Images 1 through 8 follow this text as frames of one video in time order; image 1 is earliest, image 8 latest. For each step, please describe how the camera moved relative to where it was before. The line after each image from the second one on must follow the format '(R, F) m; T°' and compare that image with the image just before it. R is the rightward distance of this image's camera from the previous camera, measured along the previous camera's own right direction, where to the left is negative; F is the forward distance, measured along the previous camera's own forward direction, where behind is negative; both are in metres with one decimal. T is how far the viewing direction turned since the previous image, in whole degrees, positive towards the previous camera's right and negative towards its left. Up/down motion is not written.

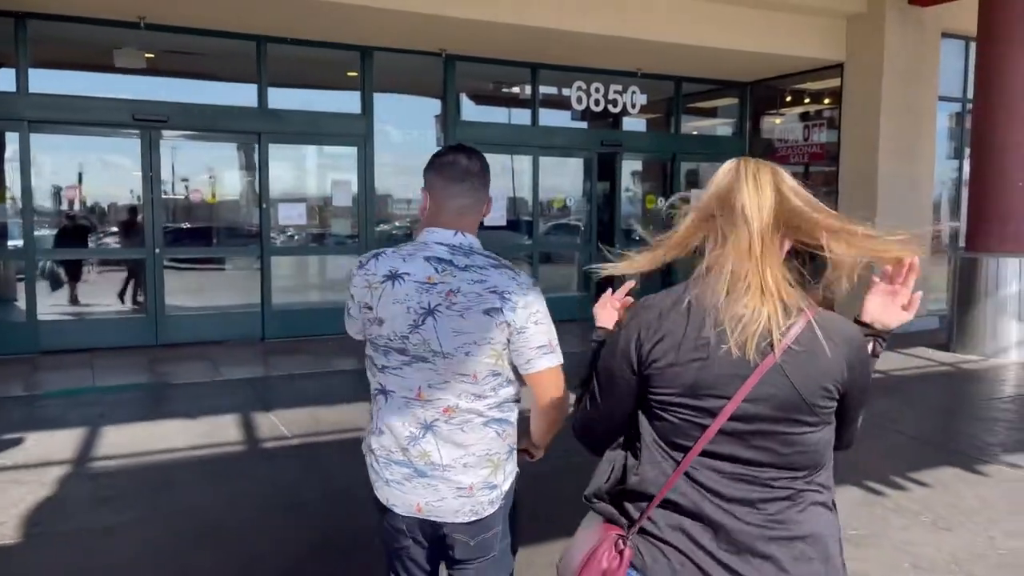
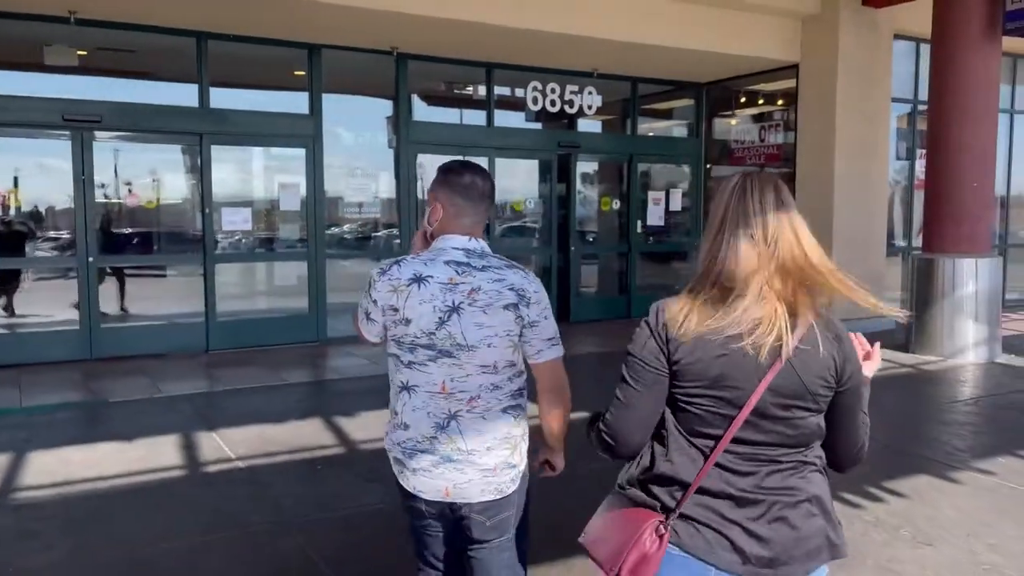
(0.0, +0.2) m; +3°
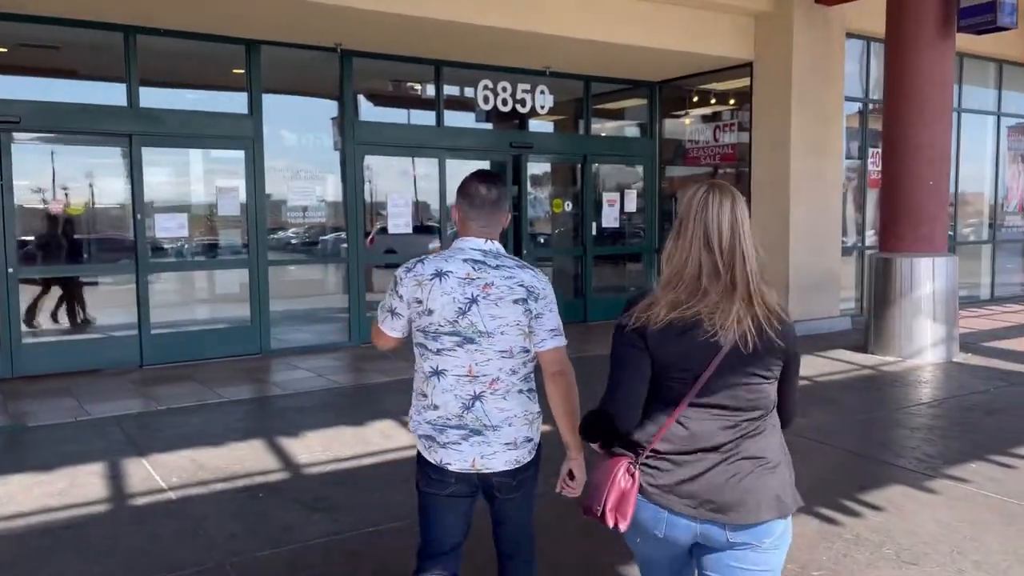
(0.0, +0.3) m; +3°
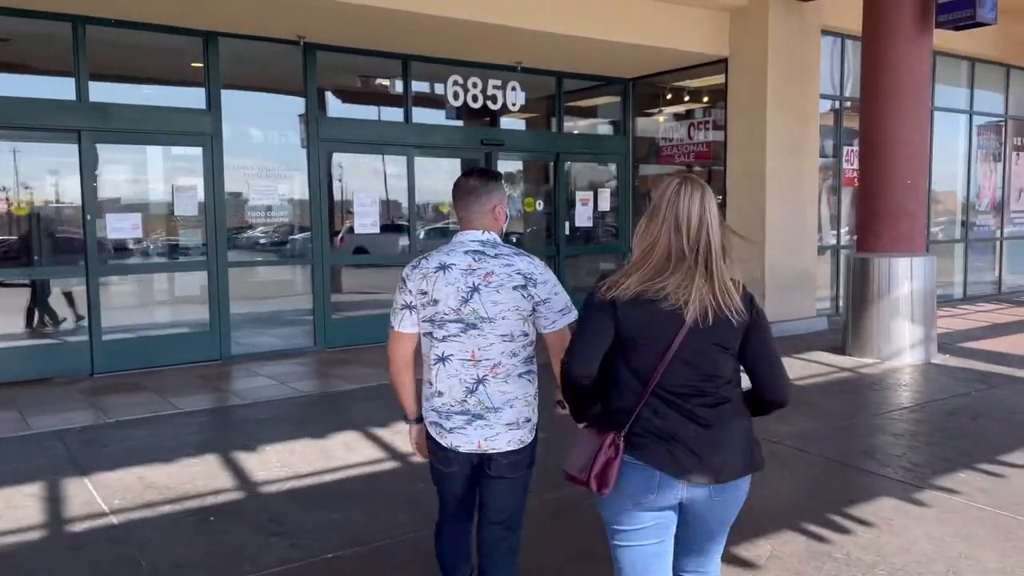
(0.0, +0.3) m; +2°
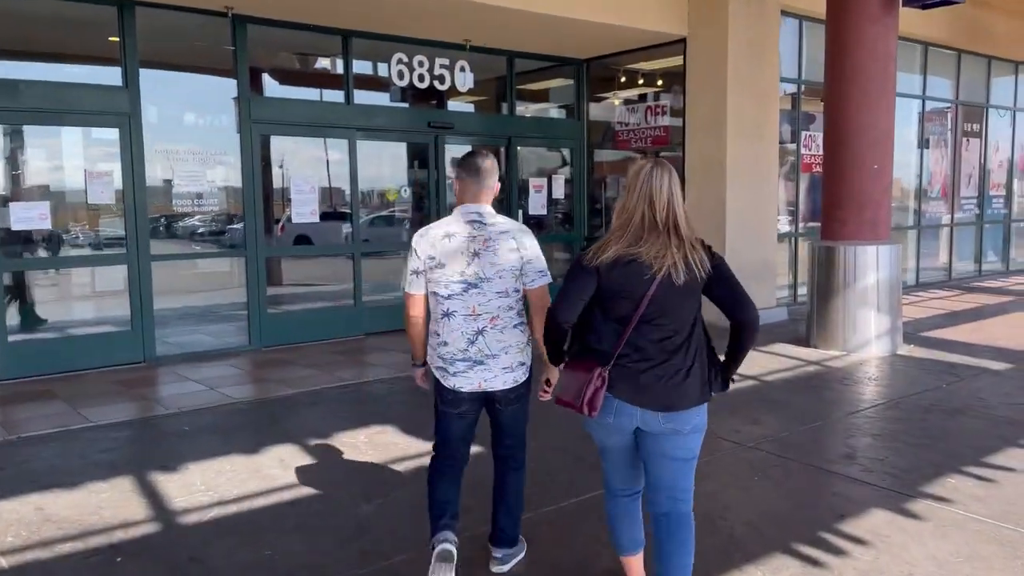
(0.0, +0.5) m; +4°
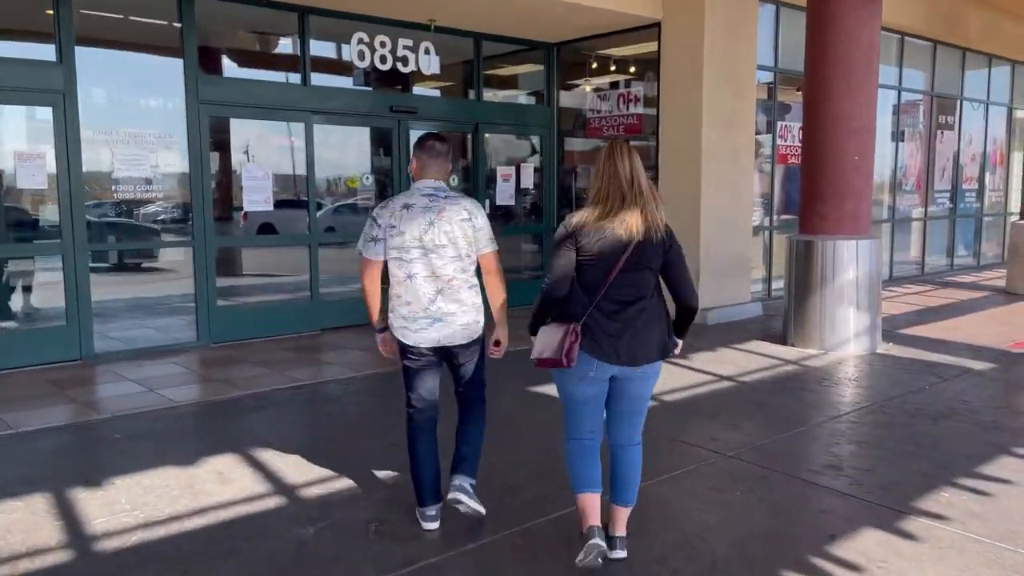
(0.0, +0.4) m; +2°
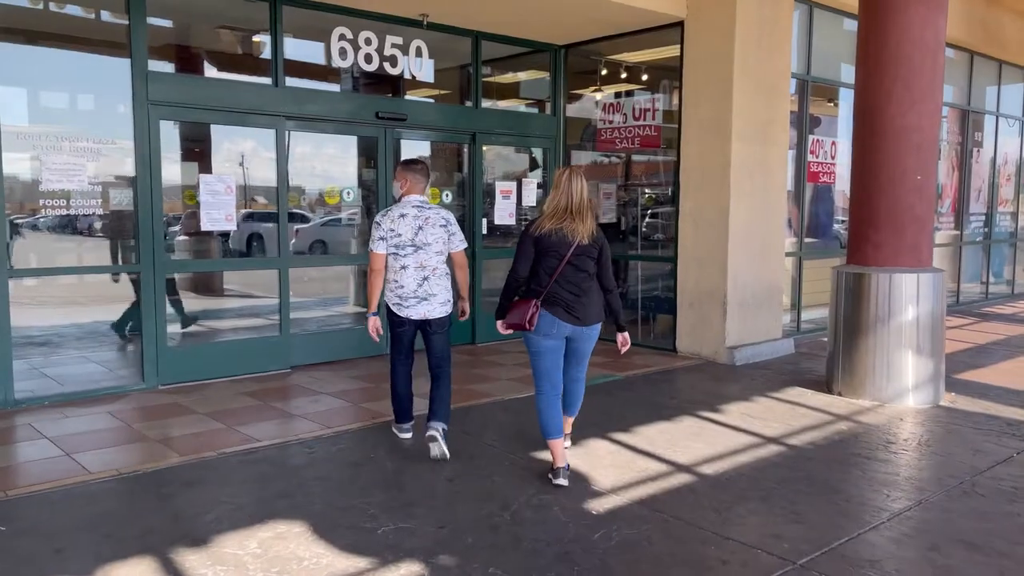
(-0.1, +1.0) m; 0°
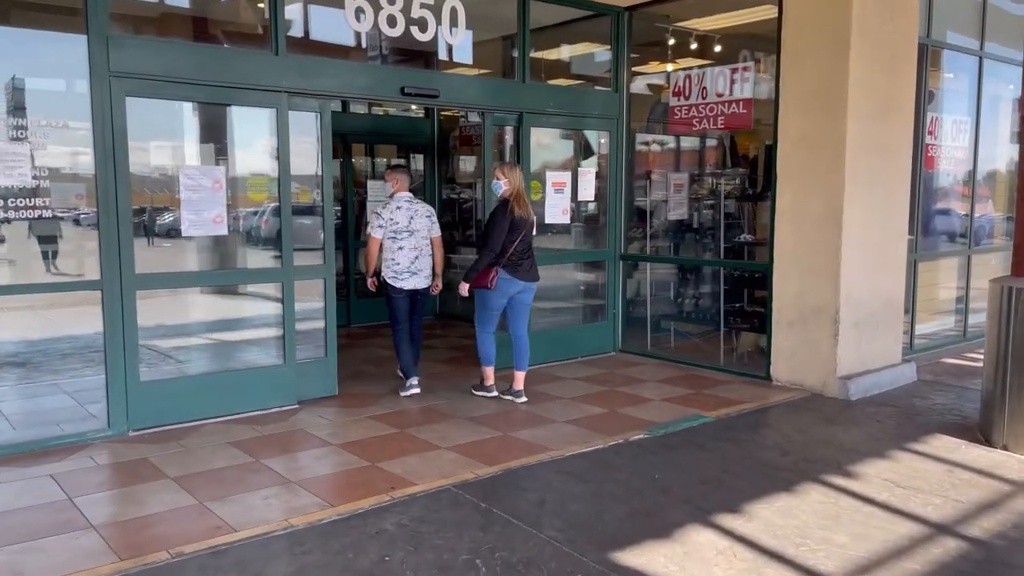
(-0.1, +1.3) m; -3°
